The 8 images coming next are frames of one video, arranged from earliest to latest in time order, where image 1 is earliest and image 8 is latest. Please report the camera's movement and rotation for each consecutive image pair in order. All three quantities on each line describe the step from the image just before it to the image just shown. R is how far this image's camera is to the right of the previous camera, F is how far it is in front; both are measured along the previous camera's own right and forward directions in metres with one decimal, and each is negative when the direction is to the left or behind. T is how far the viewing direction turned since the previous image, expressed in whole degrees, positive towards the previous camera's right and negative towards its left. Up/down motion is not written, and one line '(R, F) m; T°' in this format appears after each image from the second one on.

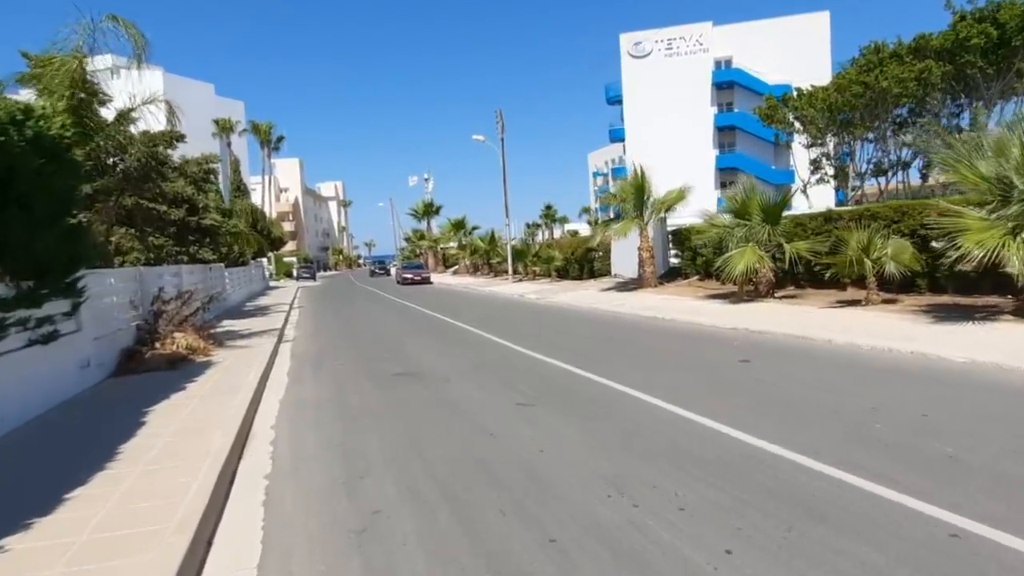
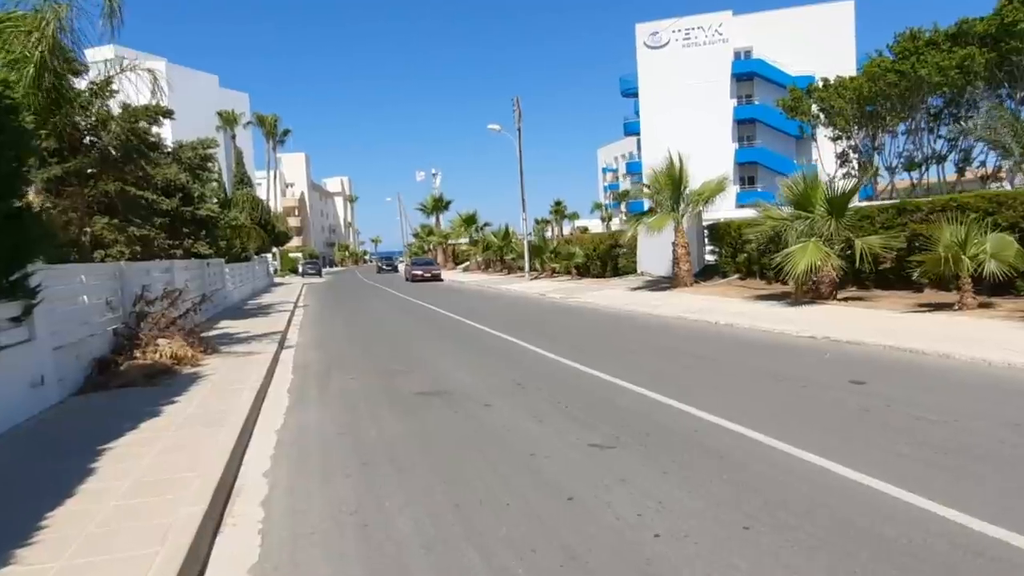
(-0.5, +2.0) m; 0°
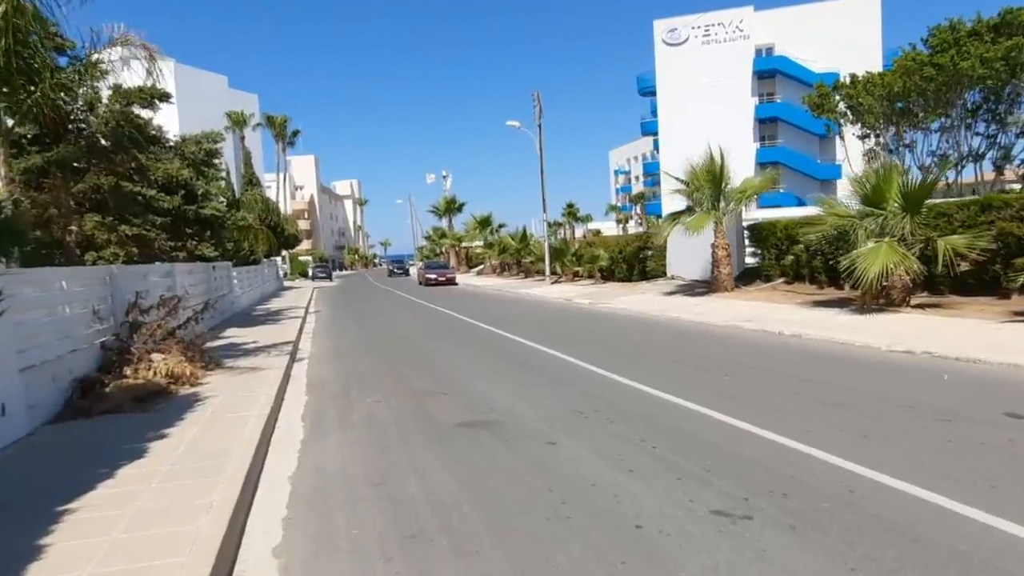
(-0.5, +1.6) m; -1°
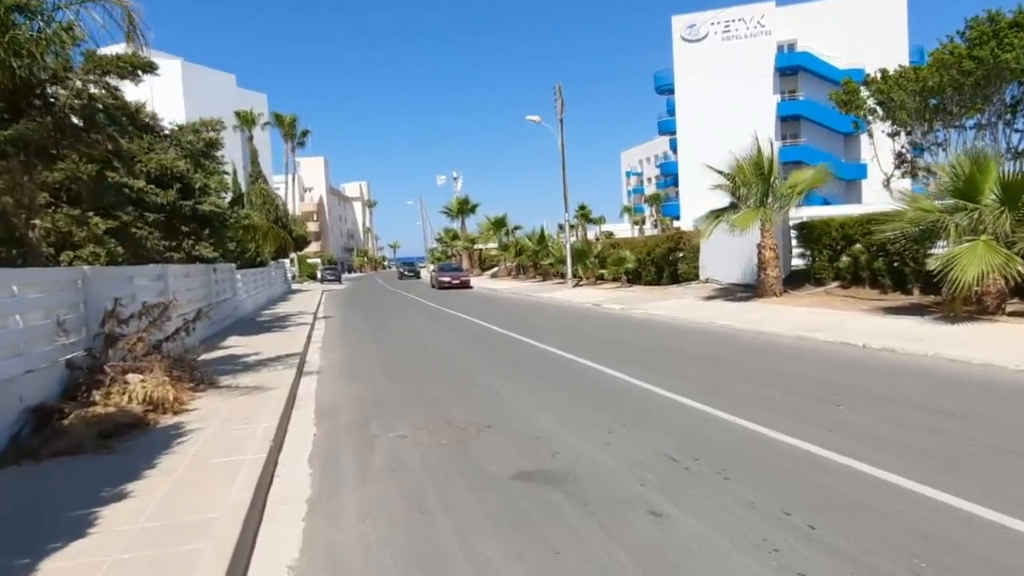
(-0.4, +1.9) m; -1°
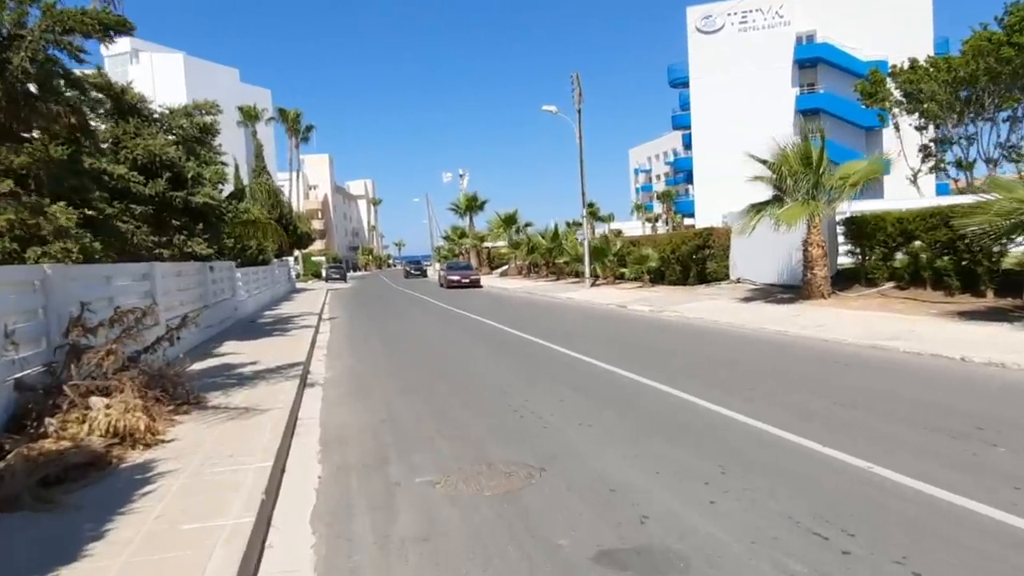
(-0.4, +1.7) m; 0°
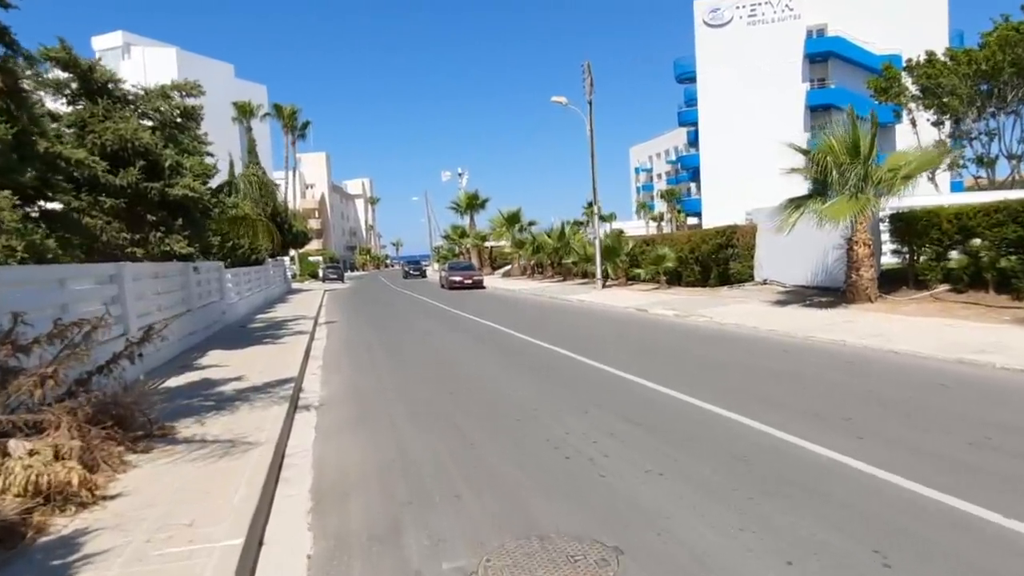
(-0.3, +1.7) m; 0°
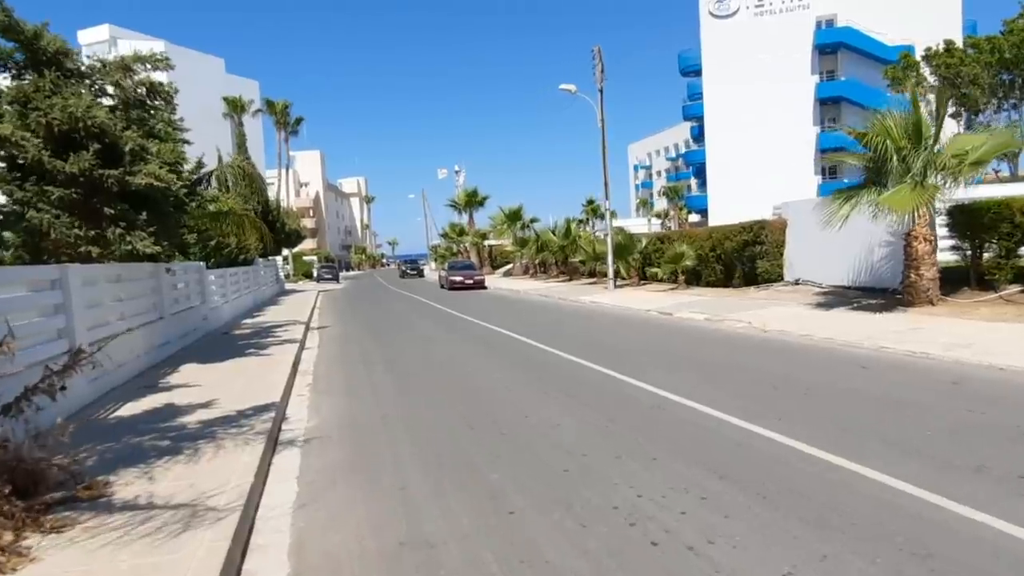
(-0.3, +1.9) m; 0°
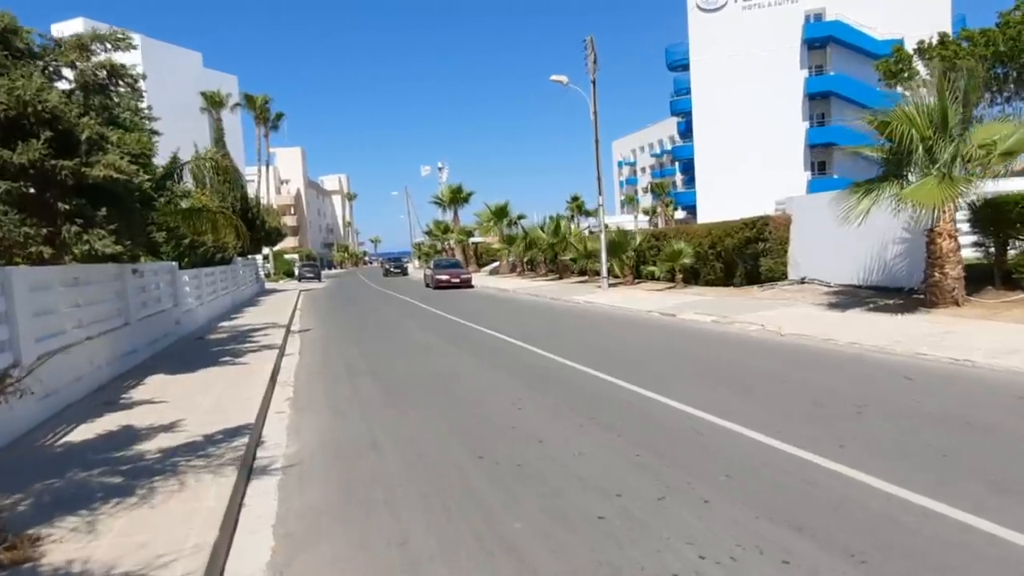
(-0.2, +1.1) m; +1°
